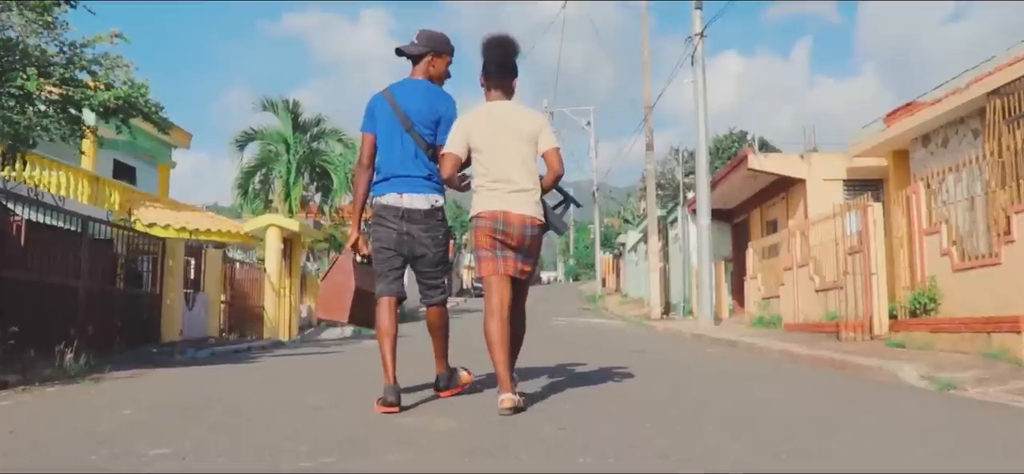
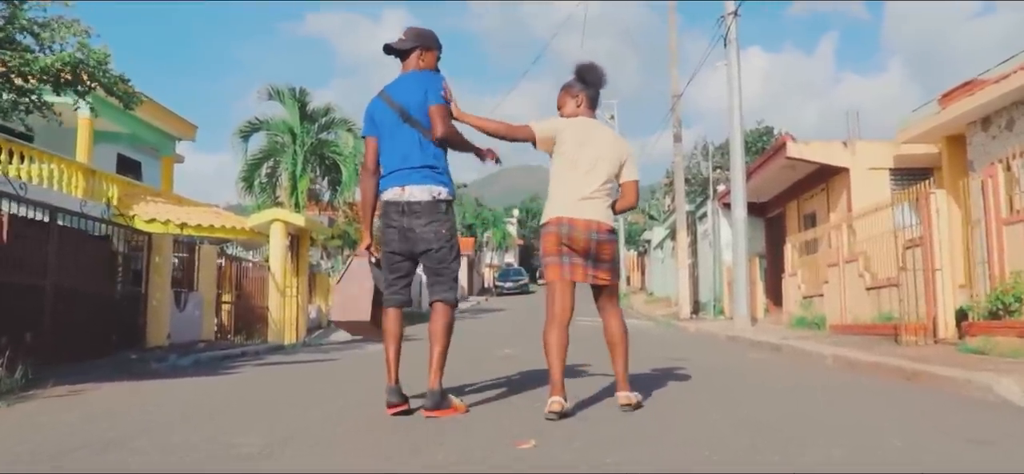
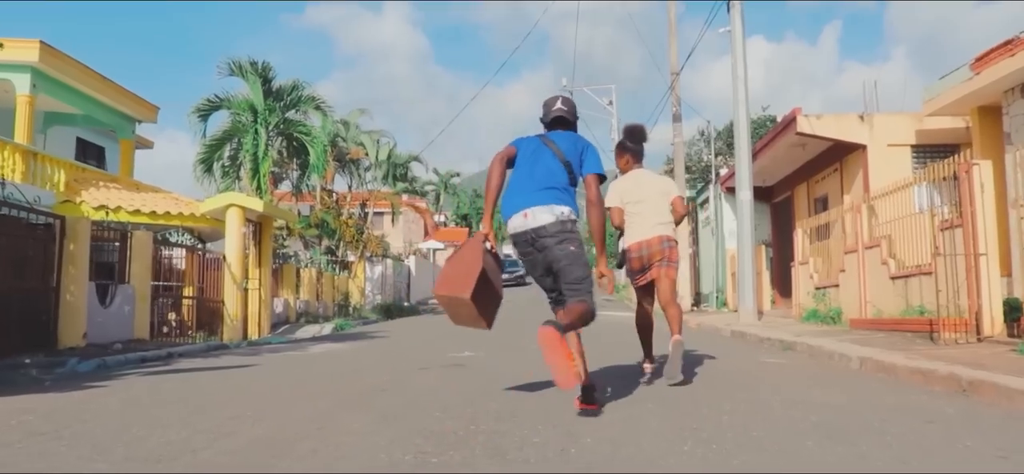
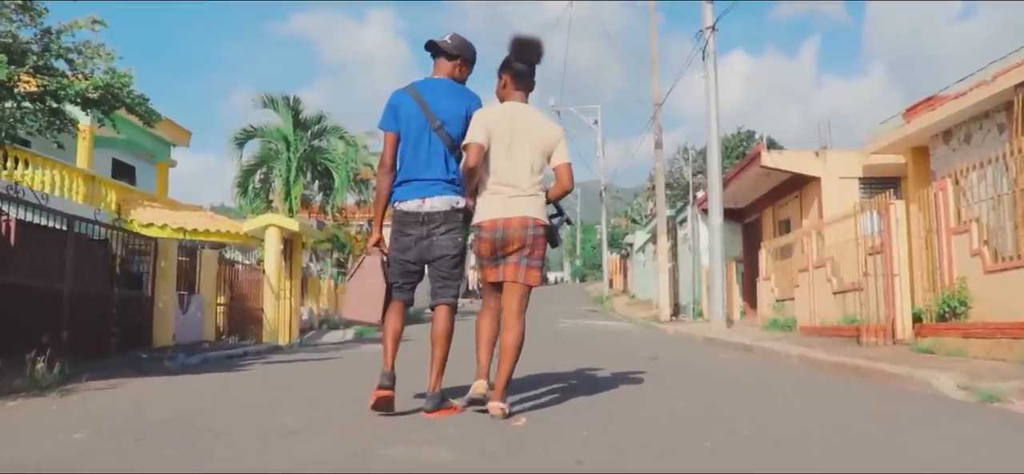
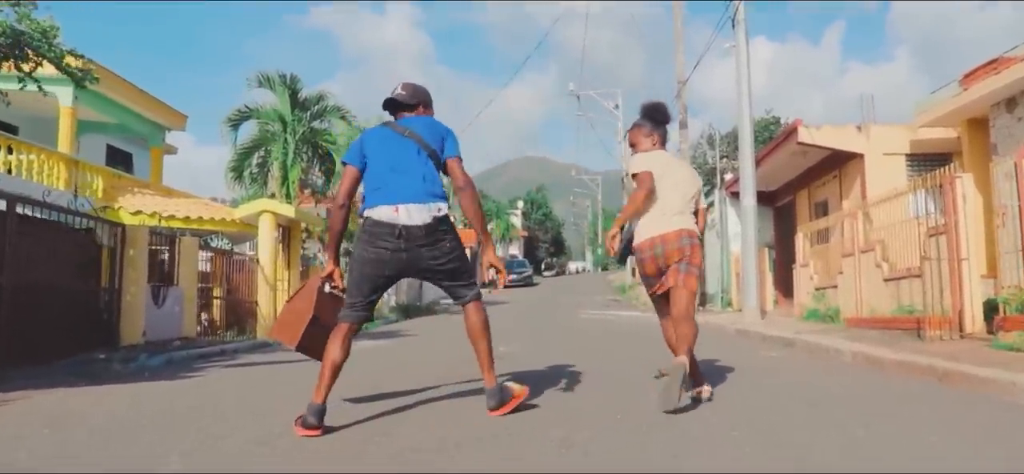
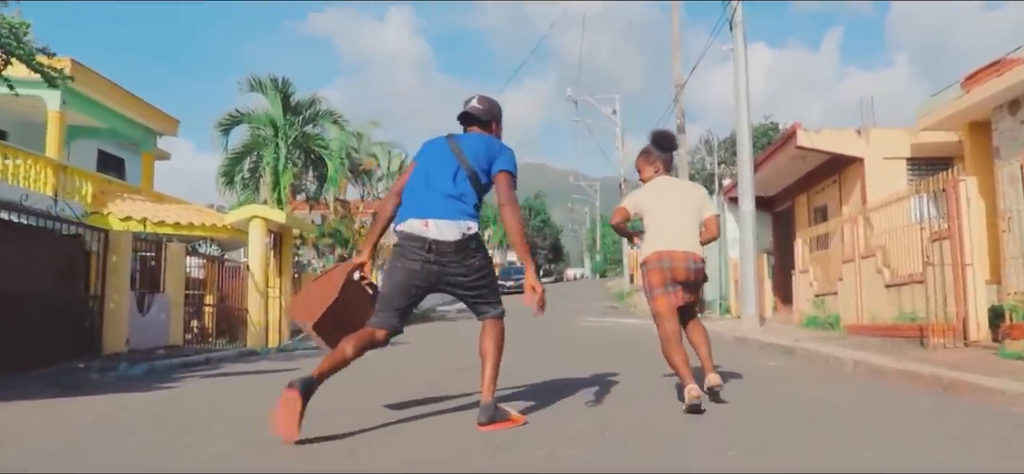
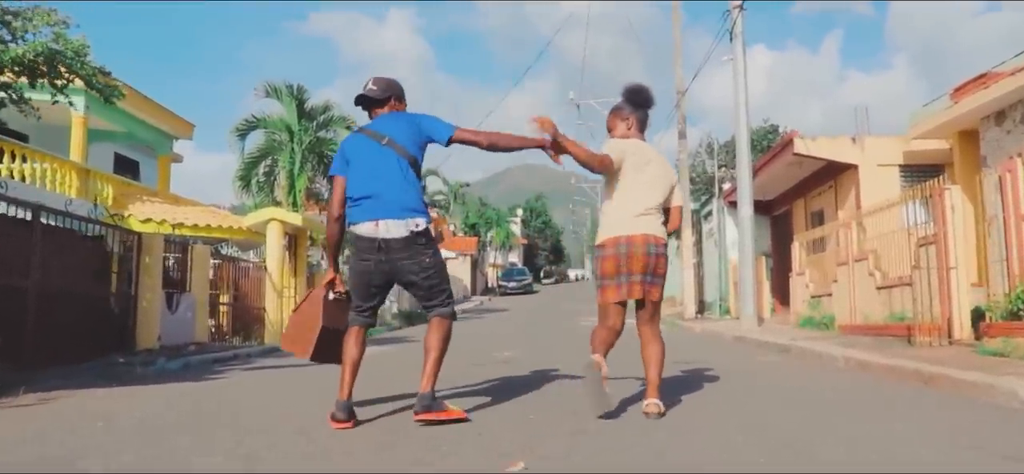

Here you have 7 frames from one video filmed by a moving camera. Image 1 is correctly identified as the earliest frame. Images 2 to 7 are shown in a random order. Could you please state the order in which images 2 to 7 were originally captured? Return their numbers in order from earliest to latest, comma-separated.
4, 2, 7, 5, 6, 3
